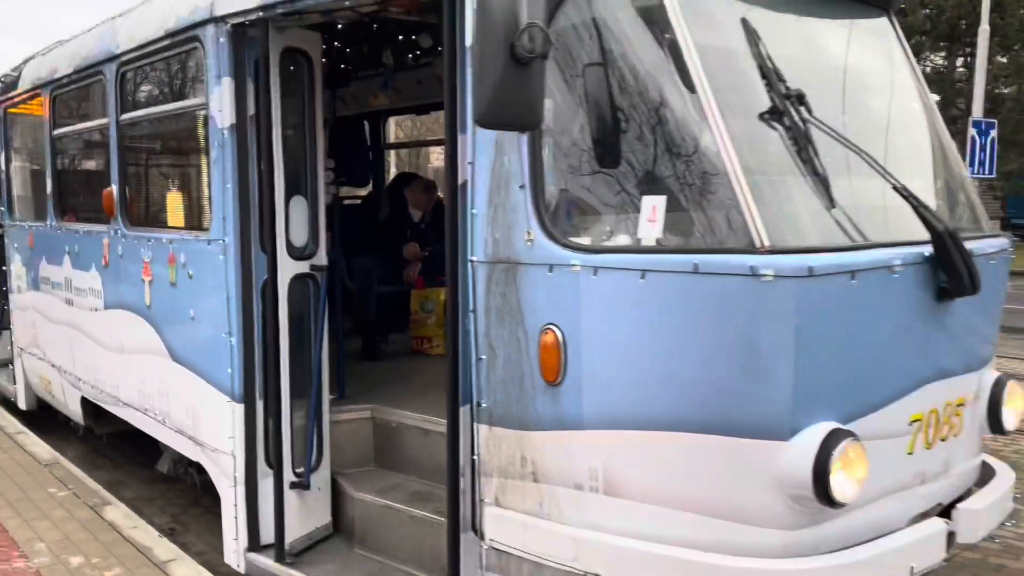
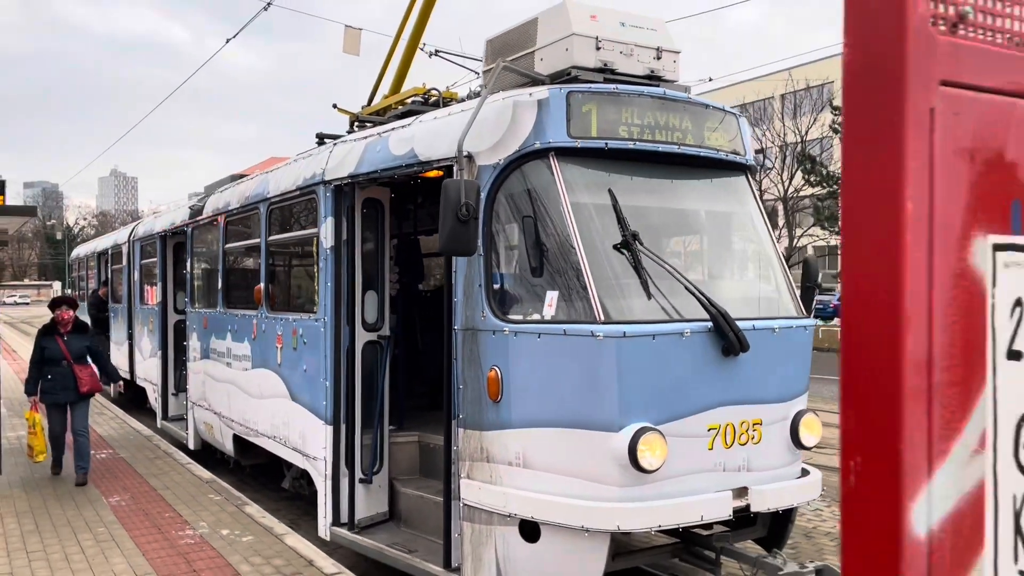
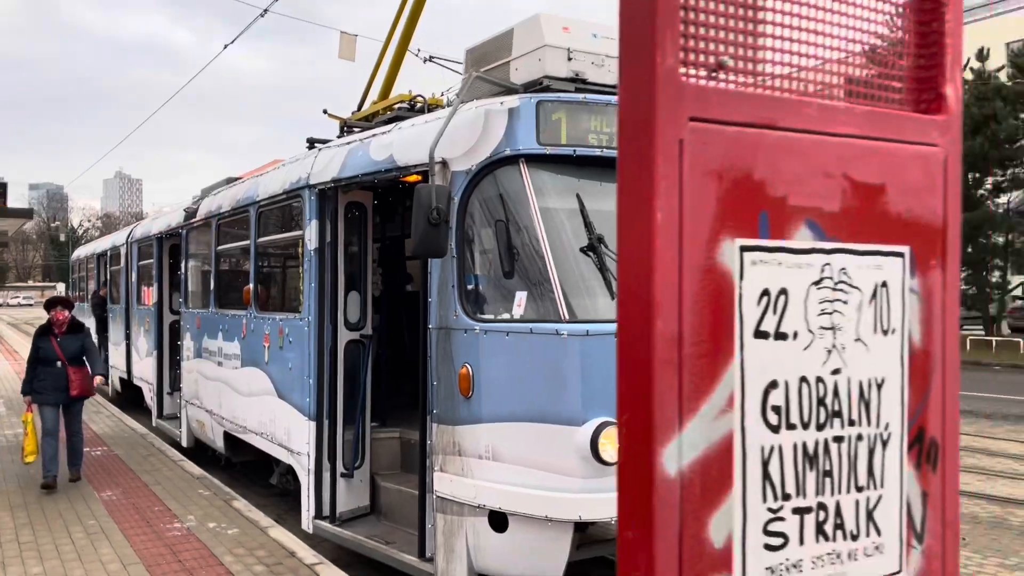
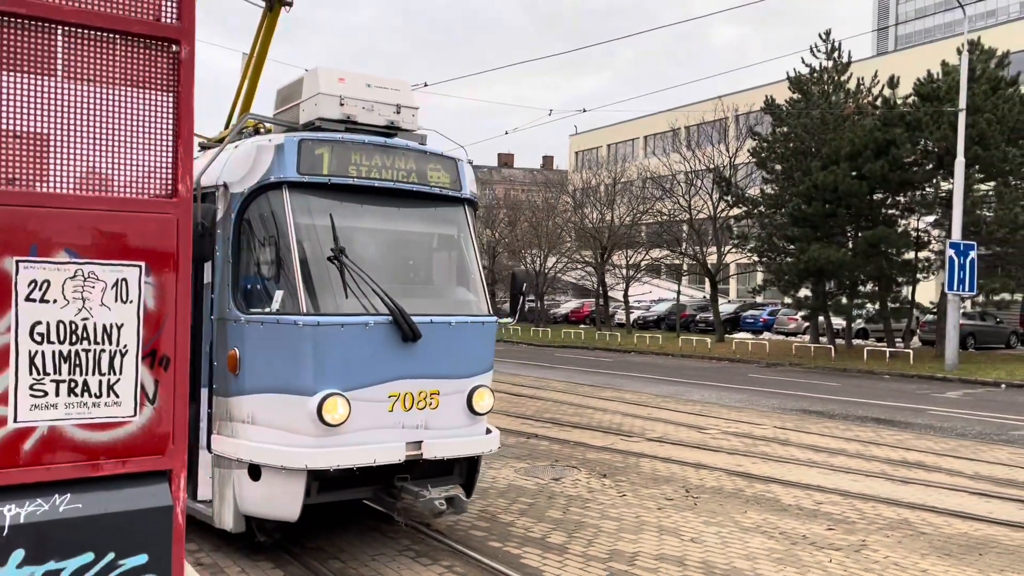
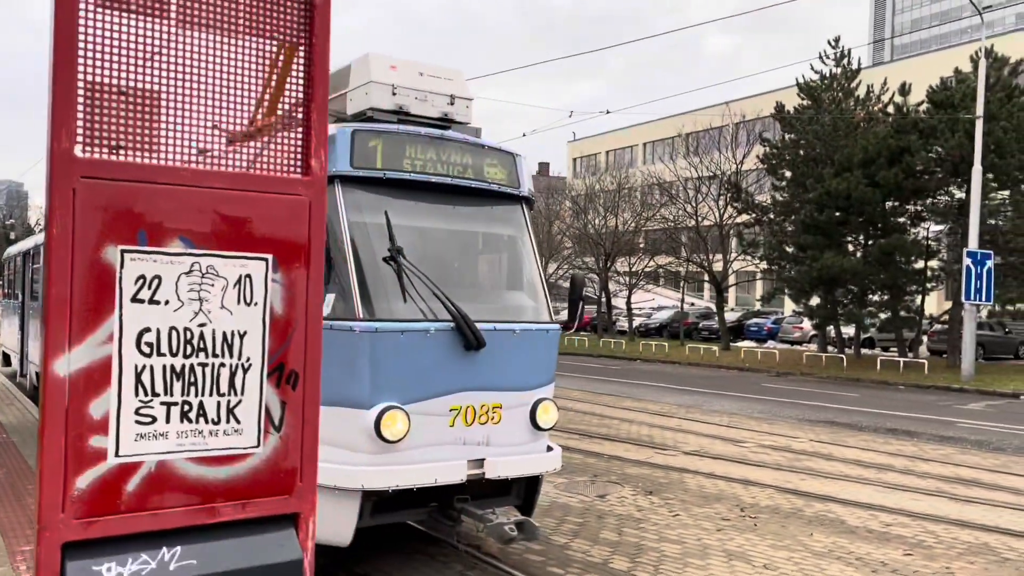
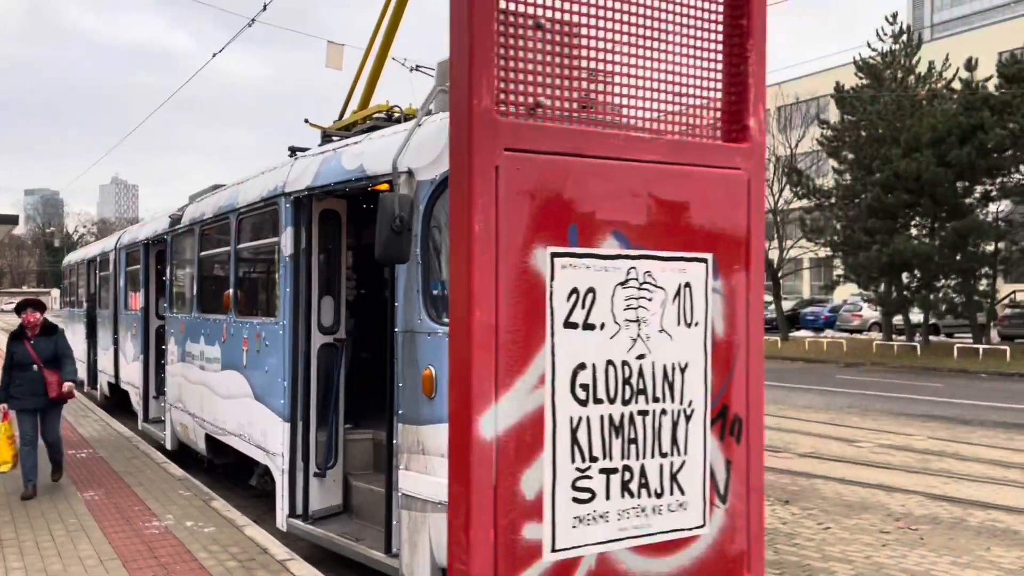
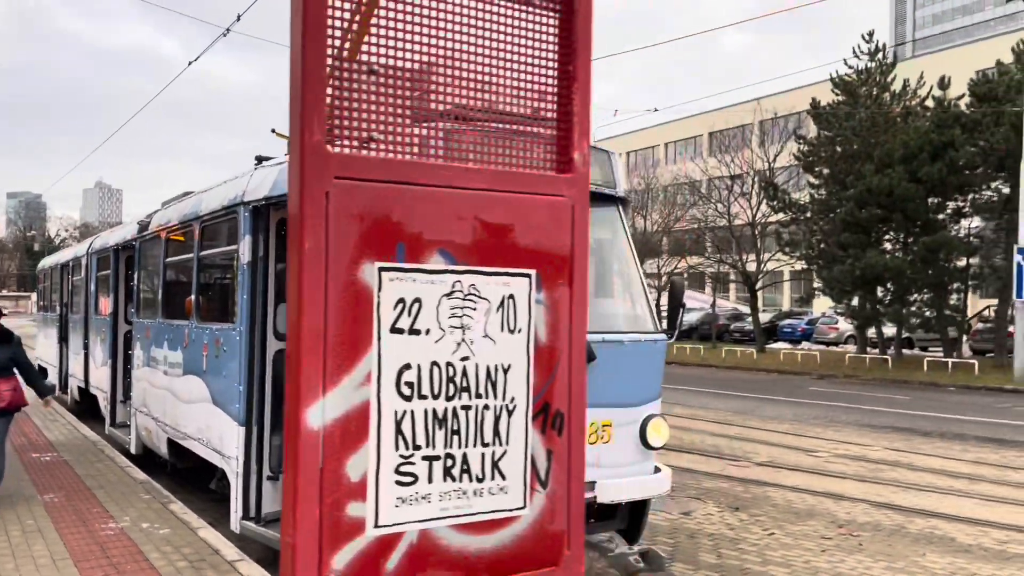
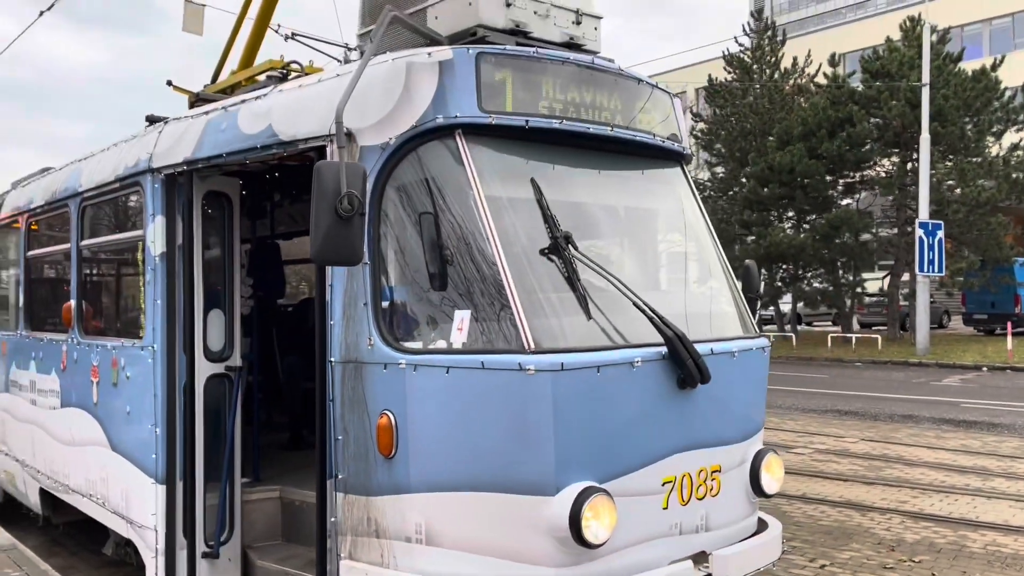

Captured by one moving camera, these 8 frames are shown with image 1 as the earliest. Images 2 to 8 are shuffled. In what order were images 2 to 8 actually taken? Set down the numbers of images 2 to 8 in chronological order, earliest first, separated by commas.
8, 2, 3, 6, 7, 5, 4
